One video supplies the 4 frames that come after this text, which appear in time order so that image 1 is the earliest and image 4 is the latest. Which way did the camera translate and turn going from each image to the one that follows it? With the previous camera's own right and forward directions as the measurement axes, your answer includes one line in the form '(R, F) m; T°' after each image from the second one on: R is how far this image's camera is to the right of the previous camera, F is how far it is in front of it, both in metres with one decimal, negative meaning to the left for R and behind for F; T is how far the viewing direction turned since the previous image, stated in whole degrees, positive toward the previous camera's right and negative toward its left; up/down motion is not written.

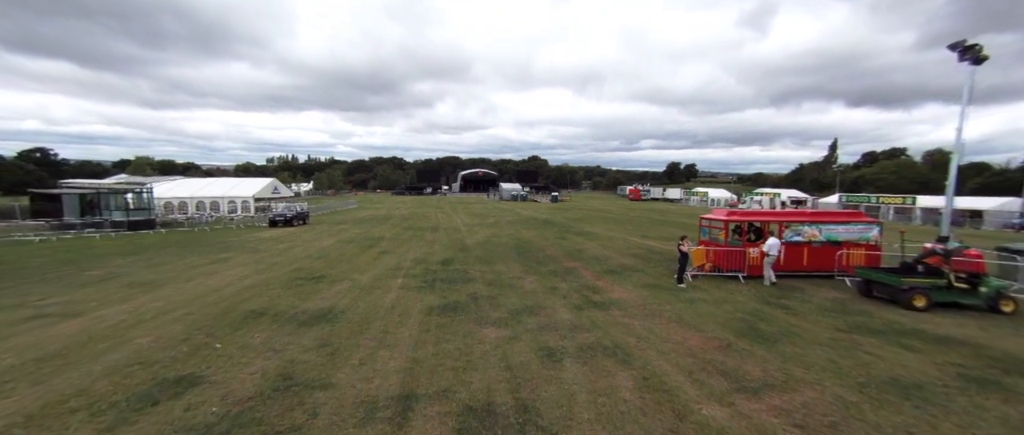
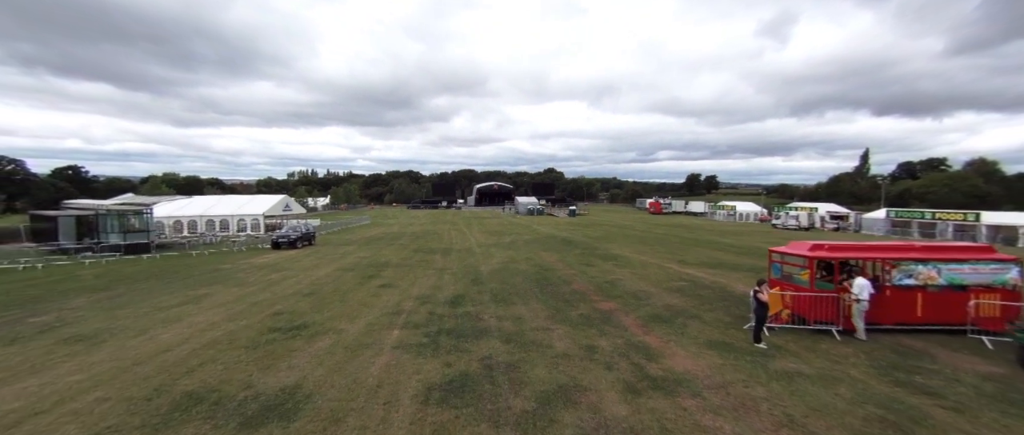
(-0.2, +2.2) m; -2°
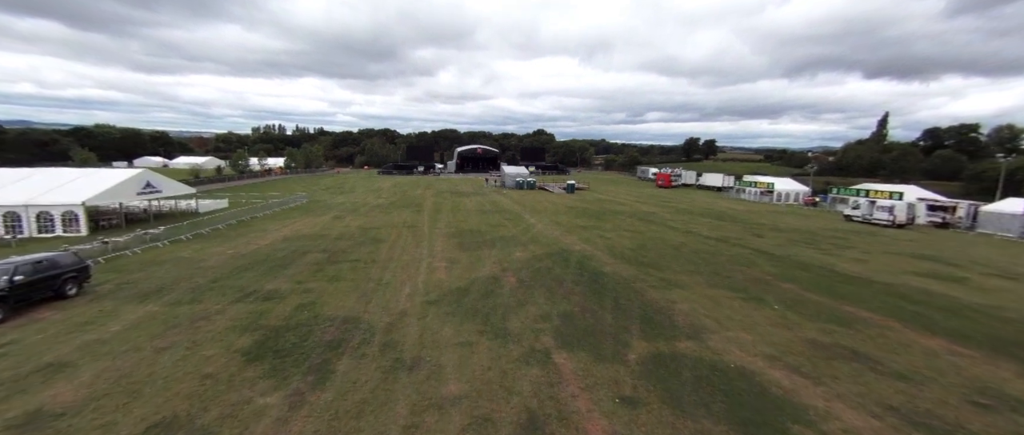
(+0.2, +14.1) m; +2°
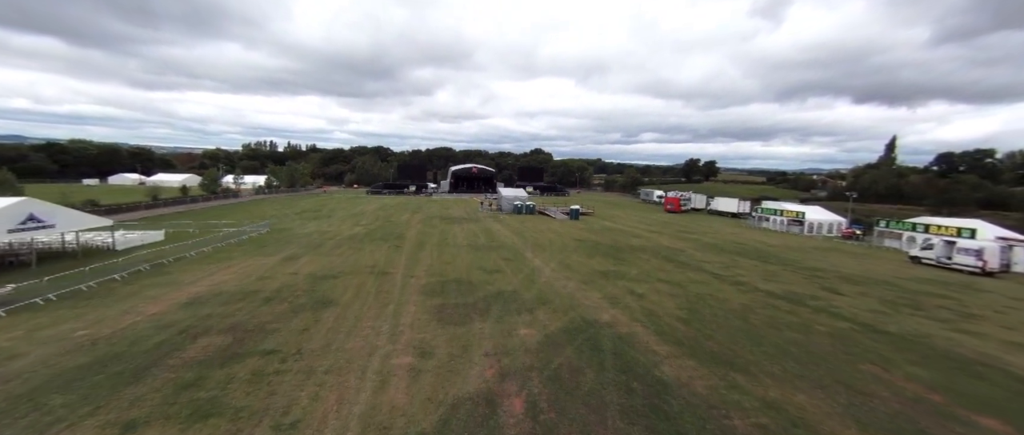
(-0.3, +6.7) m; +1°
